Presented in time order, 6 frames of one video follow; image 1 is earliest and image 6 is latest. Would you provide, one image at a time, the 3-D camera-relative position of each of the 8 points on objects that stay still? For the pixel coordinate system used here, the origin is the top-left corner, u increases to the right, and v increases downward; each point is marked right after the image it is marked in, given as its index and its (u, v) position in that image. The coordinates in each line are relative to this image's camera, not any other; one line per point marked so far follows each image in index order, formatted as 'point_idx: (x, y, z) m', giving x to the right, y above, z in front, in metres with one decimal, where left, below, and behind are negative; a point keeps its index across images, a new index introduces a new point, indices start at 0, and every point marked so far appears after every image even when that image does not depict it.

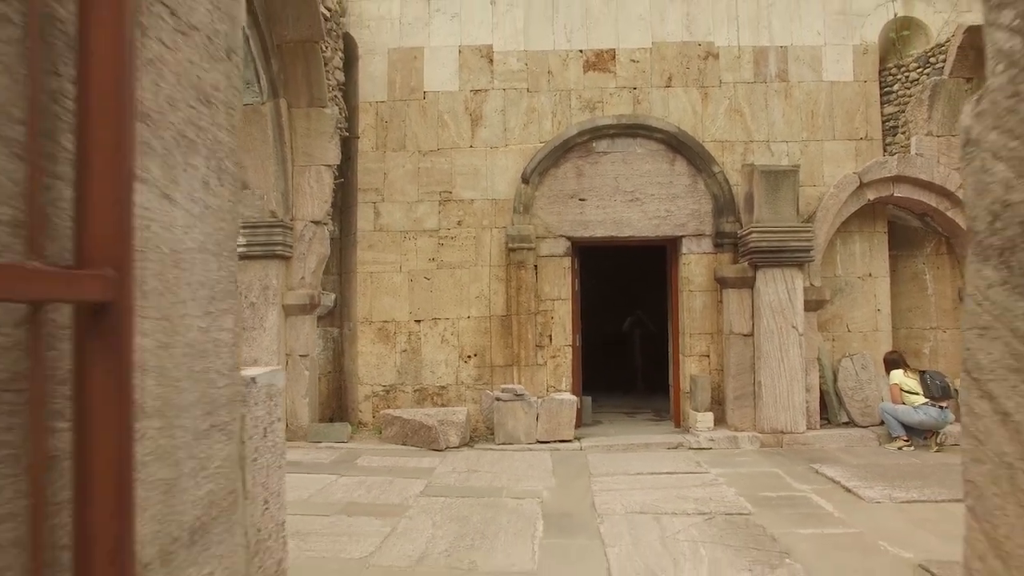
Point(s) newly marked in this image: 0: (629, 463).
0: (+0.9, -1.3, +5.5) m
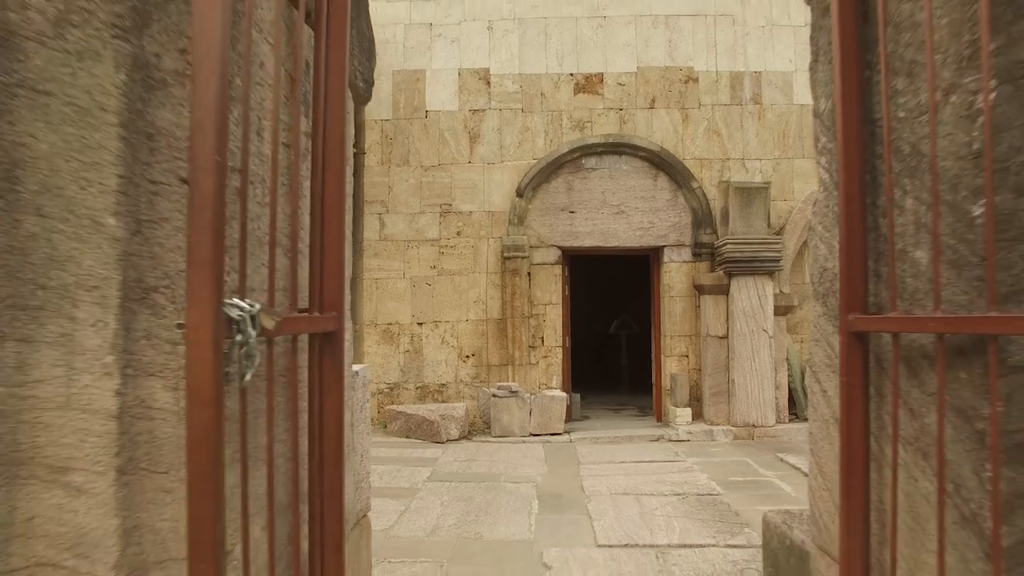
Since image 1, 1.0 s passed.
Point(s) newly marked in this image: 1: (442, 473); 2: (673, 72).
0: (+0.8, -1.3, +6.2) m
1: (-0.5, -1.4, +5.7) m
2: (+1.5, +2.0, +7.2) m
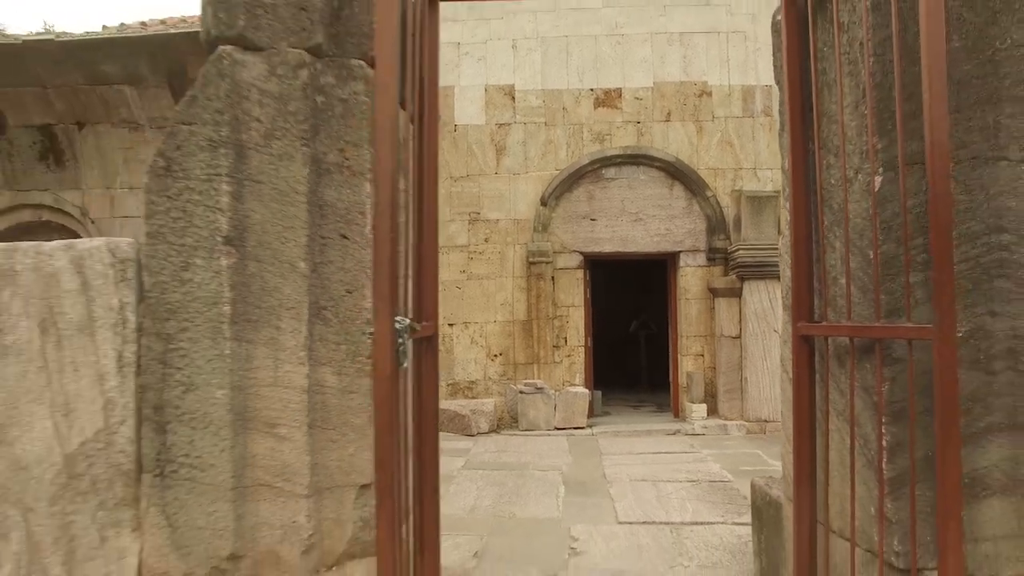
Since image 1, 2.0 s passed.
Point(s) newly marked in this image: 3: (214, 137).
0: (+1.1, -1.4, +6.8) m
1: (-0.3, -1.4, +6.3) m
2: (+1.7, +2.0, +7.7) m
3: (-0.6, +0.3, +1.6) m
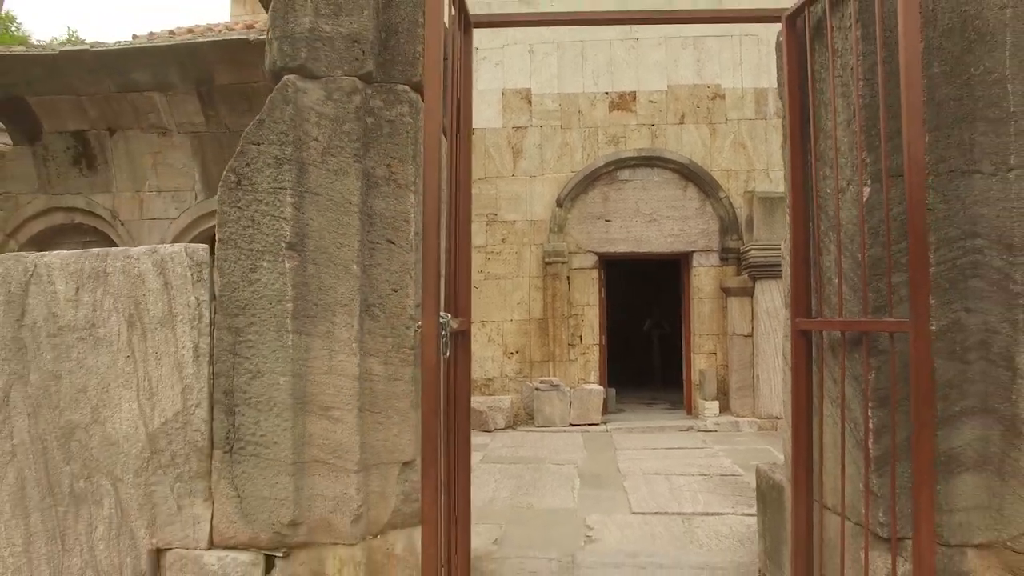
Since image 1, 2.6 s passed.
0: (+1.2, -1.4, +7.0) m
1: (-0.1, -1.4, +6.5) m
2: (+1.9, +2.0, +7.9) m
3: (-0.5, +0.3, +1.8) m
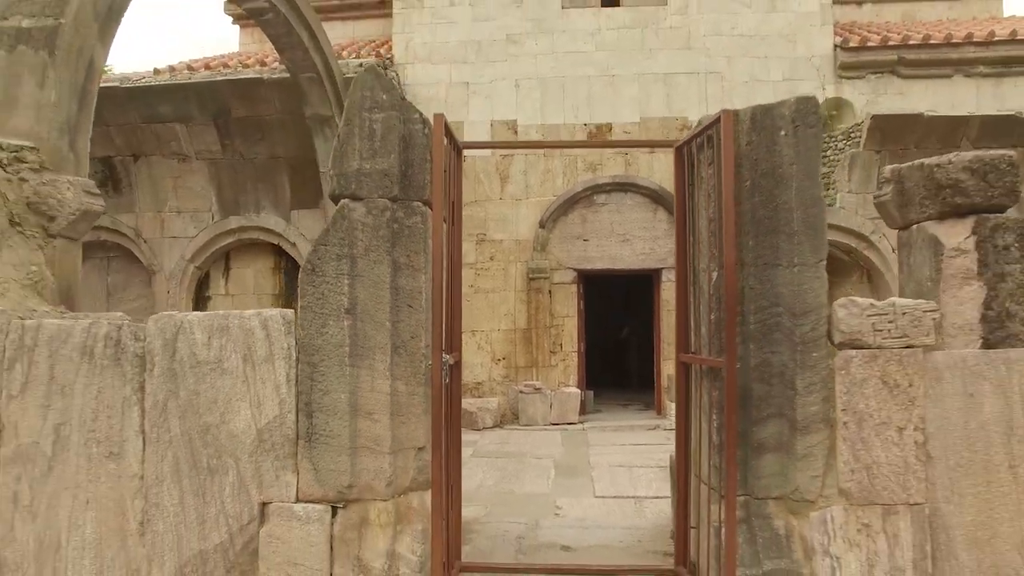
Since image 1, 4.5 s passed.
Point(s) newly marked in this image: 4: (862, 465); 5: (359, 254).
0: (+1.1, -1.5, +8.0) m
1: (-0.3, -1.6, +7.5) m
2: (+1.7, +1.8, +8.9) m
3: (-0.6, +0.1, +2.8) m
4: (+1.2, -0.6, +2.6) m
5: (-0.6, +0.1, +2.8) m
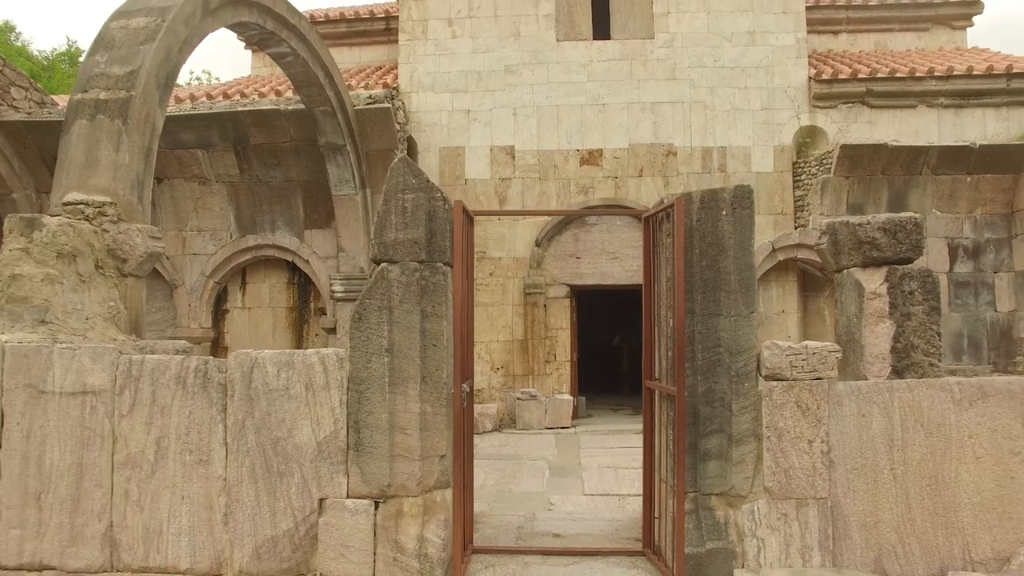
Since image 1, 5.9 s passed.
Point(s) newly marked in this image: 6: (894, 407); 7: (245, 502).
0: (+1.1, -1.7, +8.8) m
1: (-0.3, -1.8, +8.3) m
2: (+1.7, +1.6, +9.7) m
3: (-0.6, -0.1, +3.6) m
4: (+1.2, -0.8, +3.5) m
5: (-0.5, -0.1, +3.6) m
6: (+1.7, -0.5, +3.5) m
7: (-1.2, -1.0, +3.6) m
